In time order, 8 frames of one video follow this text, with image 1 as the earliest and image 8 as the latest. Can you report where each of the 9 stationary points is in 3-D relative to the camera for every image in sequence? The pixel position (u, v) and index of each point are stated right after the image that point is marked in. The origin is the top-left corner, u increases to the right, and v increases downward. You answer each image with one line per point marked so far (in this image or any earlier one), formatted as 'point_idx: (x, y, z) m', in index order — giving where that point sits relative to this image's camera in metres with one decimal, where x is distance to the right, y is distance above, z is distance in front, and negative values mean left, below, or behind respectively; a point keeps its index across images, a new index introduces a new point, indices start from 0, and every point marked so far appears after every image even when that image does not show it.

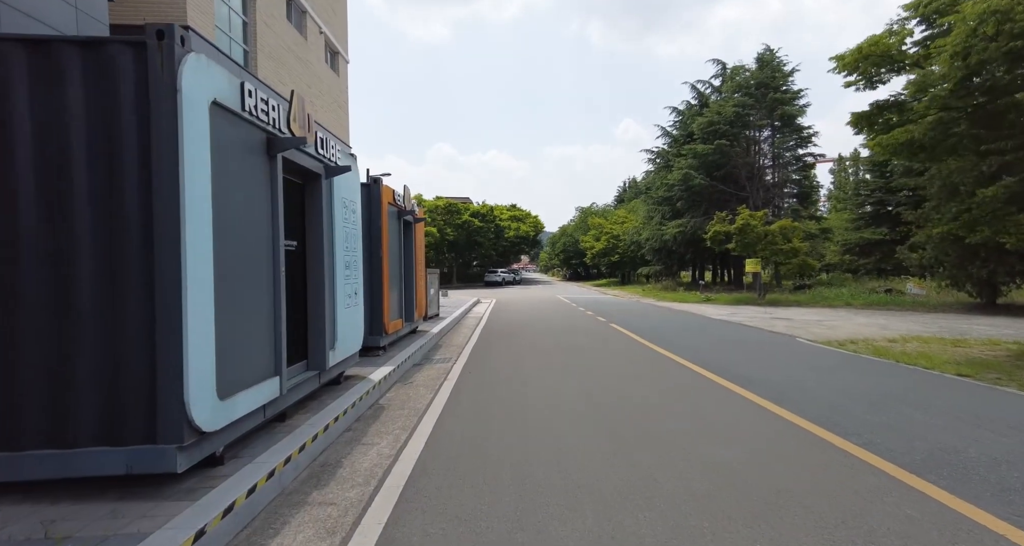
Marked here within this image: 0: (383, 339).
0: (-2.4, -1.3, +9.1) m
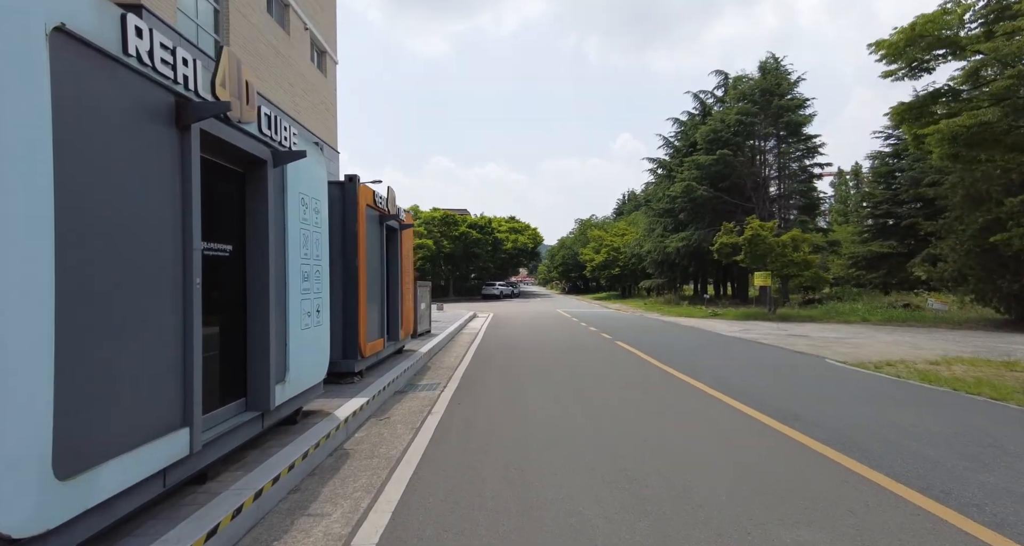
0: (-2.5, -1.5, +7.8) m
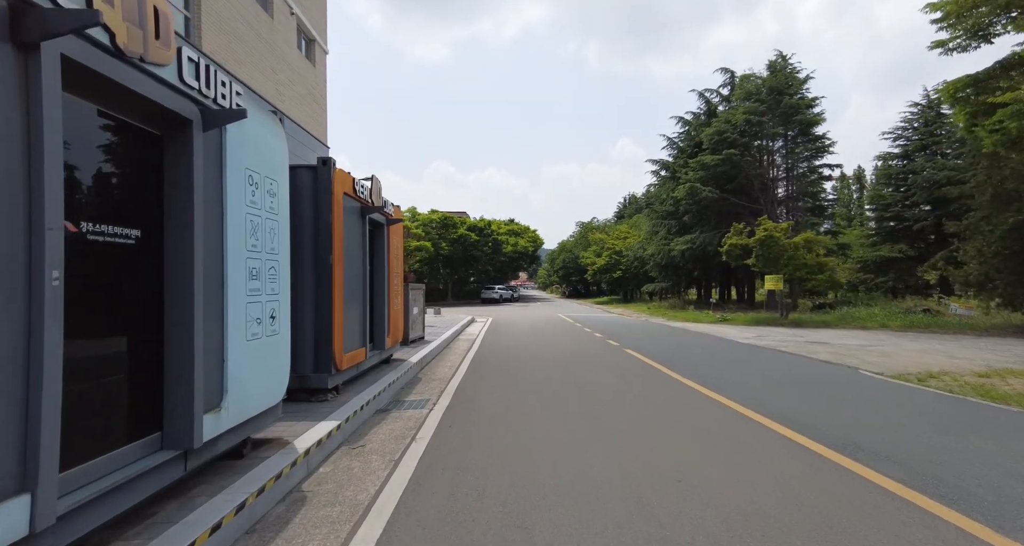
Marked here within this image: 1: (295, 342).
0: (-2.5, -1.5, +6.7) m
1: (-2.9, -1.0, +6.6) m
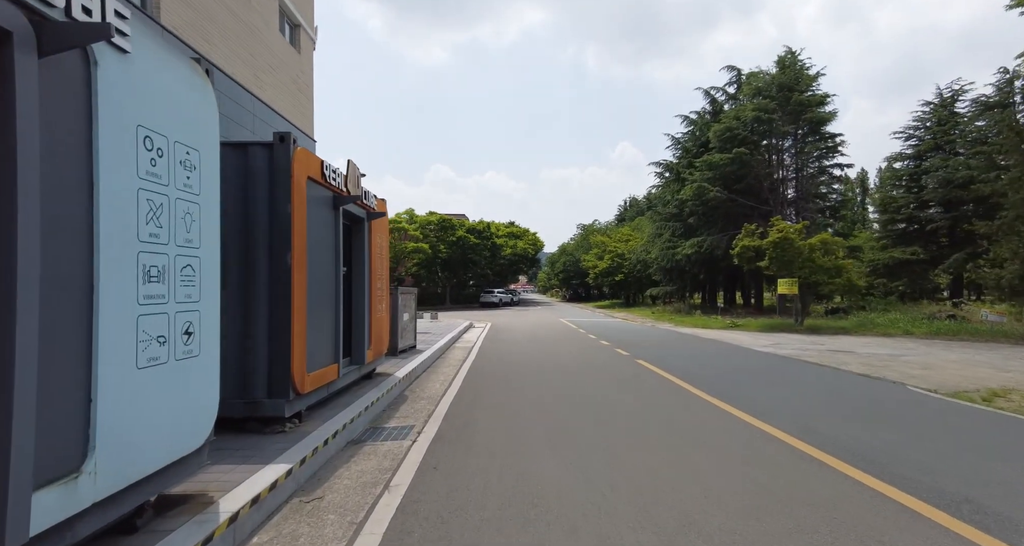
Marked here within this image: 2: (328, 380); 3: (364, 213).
0: (-2.4, -1.5, +5.4) m
1: (-2.9, -1.0, +5.4) m
2: (-2.4, -1.4, +6.3) m
3: (-2.4, +1.0, +8.0) m
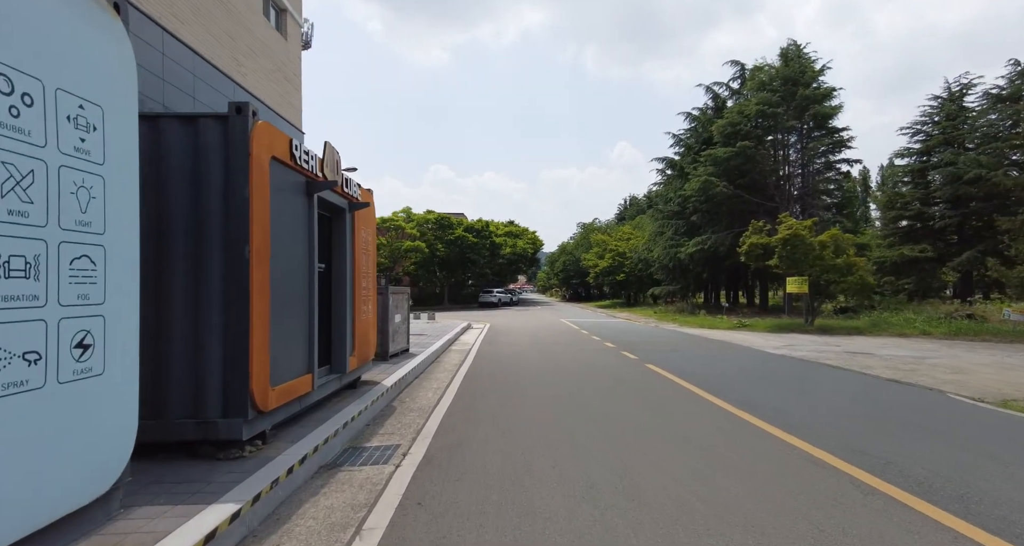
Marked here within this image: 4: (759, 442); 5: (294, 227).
0: (-2.4, -1.4, +4.6) m
1: (-2.9, -1.0, +4.5) m
2: (-2.4, -1.3, +5.4) m
3: (-2.4, +1.0, +7.1) m
4: (+2.9, -2.0, +5.8) m
5: (-2.5, +0.5, +5.6) m
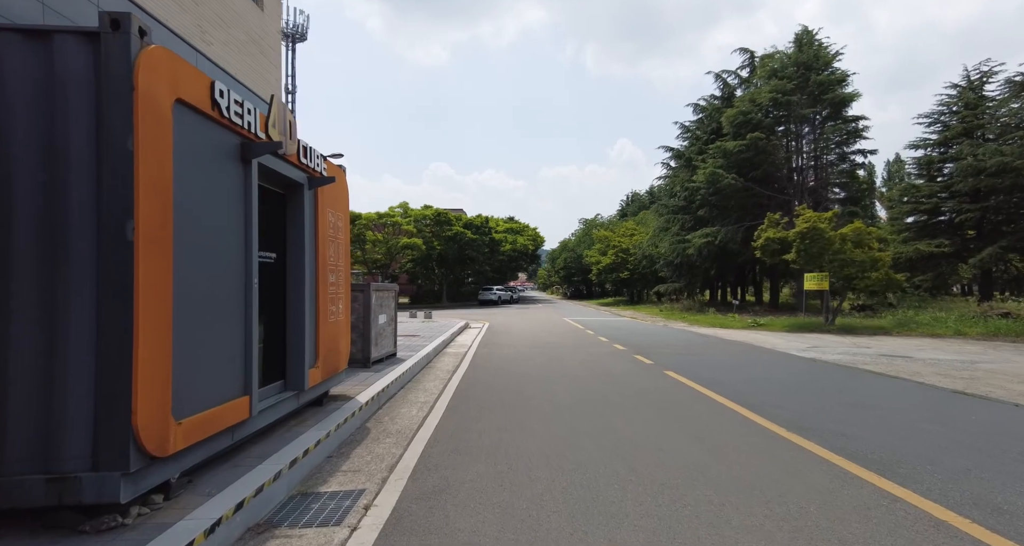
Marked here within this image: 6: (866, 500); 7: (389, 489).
0: (-2.4, -1.4, +3.2) m
1: (-2.9, -0.9, +3.1) m
2: (-2.4, -1.3, +4.0) m
3: (-2.4, +1.1, +5.7) m
4: (+2.9, -1.9, +4.4) m
5: (-2.5, +0.6, +4.1) m
6: (+2.8, -2.0, +3.9) m
7: (-1.1, -1.9, +4.4) m
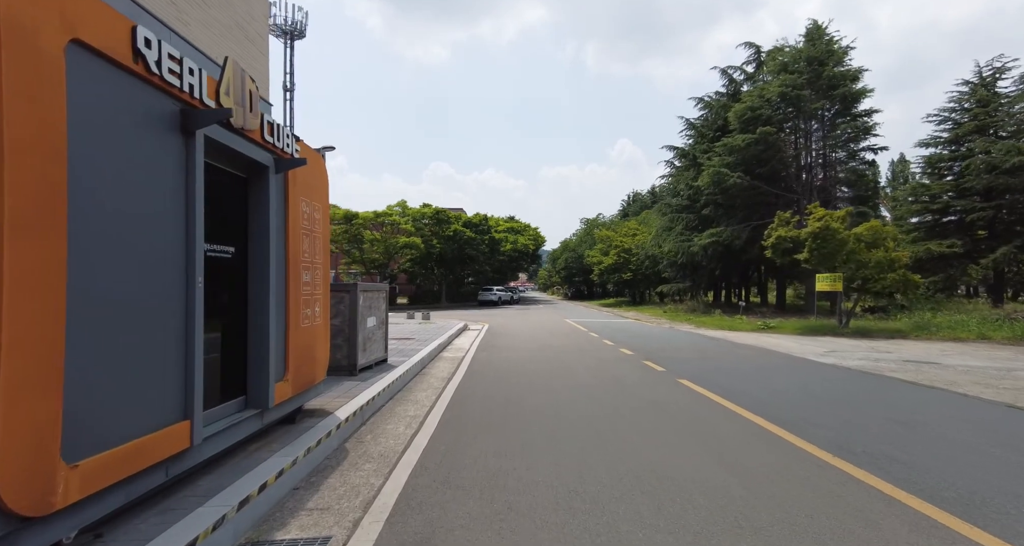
0: (-2.4, -1.3, +2.3) m
1: (-2.9, -0.8, +2.3) m
2: (-2.4, -1.2, +3.2) m
3: (-2.4, +1.1, +4.9) m
4: (+2.9, -1.9, +3.6) m
5: (-2.4, +0.6, +3.3) m
6: (+2.8, -1.9, +3.1) m
7: (-1.1, -1.9, +3.5) m
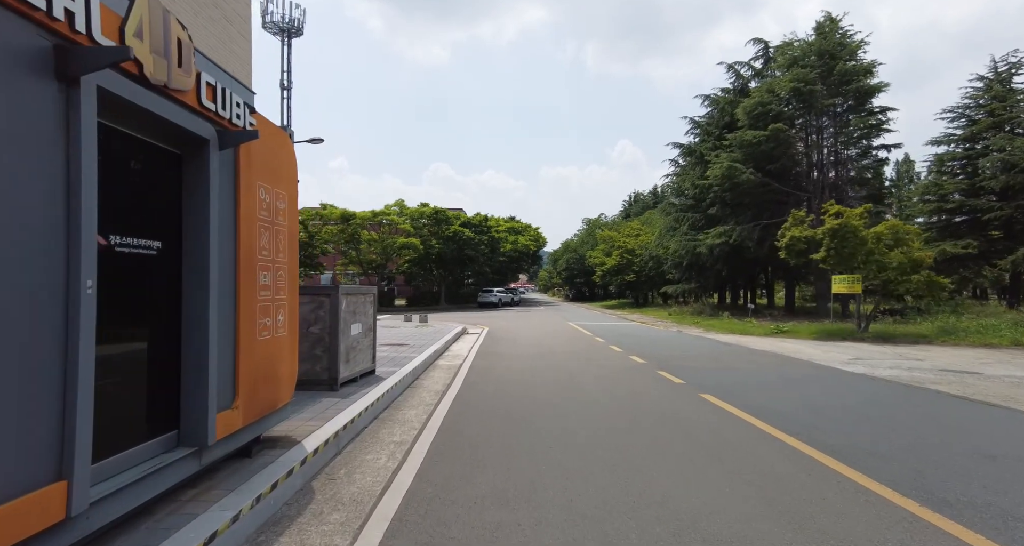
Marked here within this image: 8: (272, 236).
0: (-2.4, -1.3, +1.3) m
1: (-2.9, -0.8, +1.2) m
2: (-2.3, -1.2, +2.2) m
3: (-2.4, +1.1, +3.8) m
4: (+2.9, -1.9, +2.5) m
5: (-2.4, +0.6, +2.3) m
6: (+2.8, -1.9, +2.1) m
7: (-1.1, -1.9, +2.5) m
8: (-2.4, +0.4, +4.9) m
